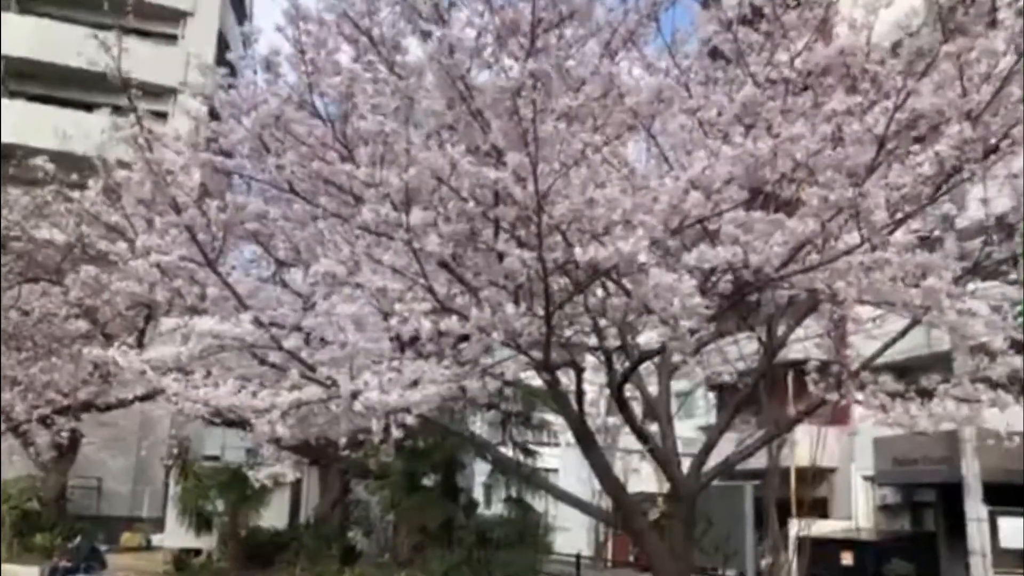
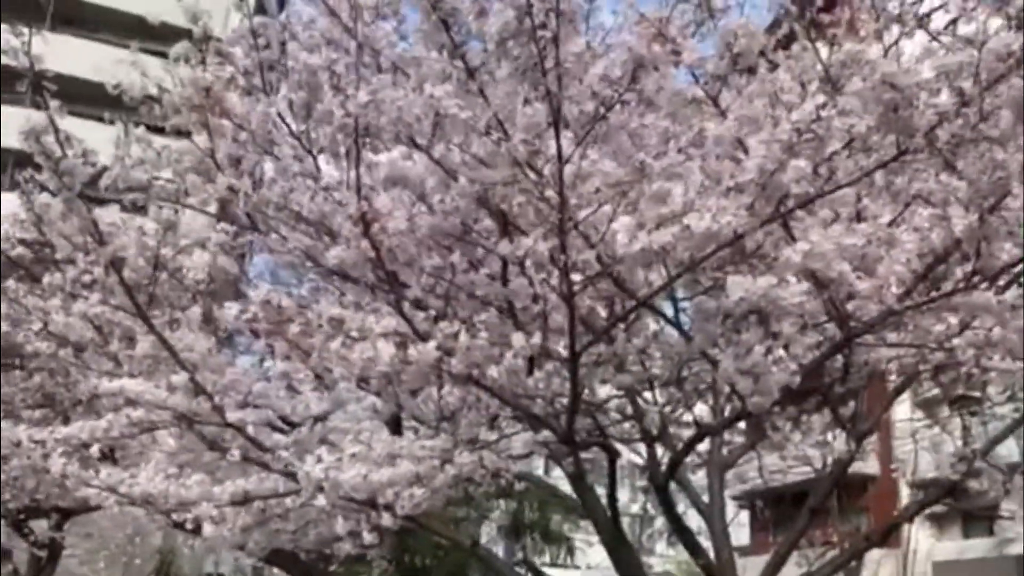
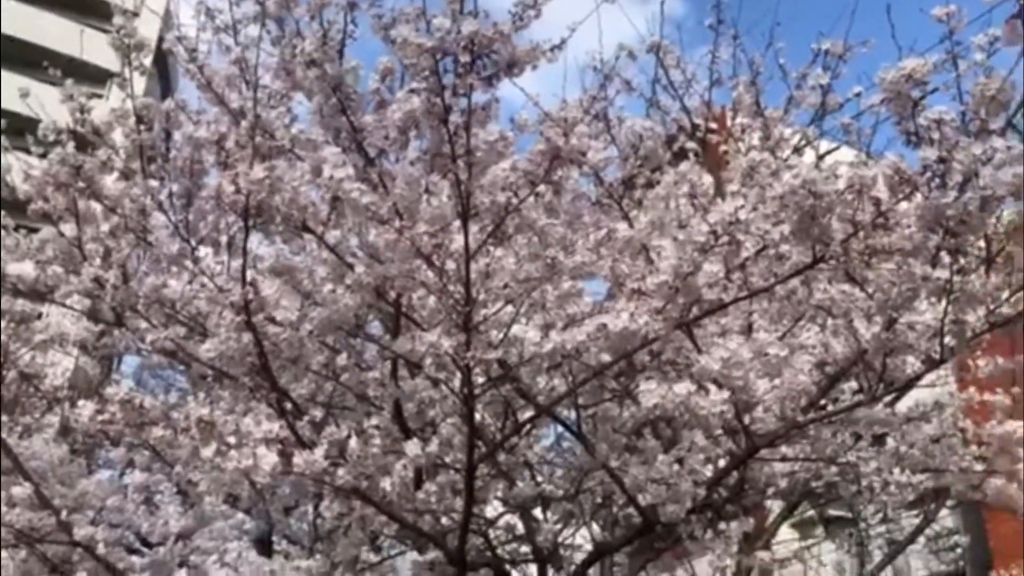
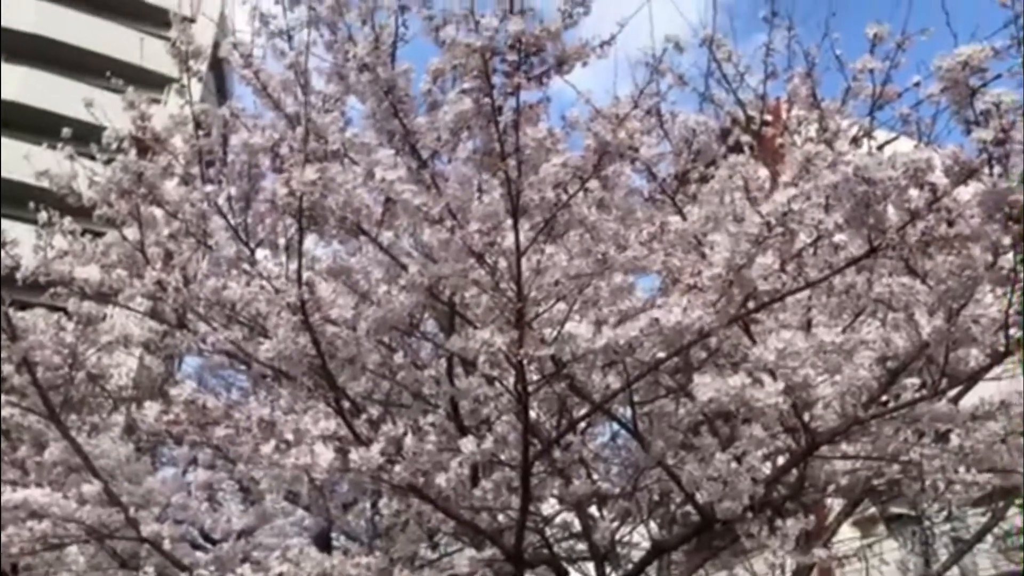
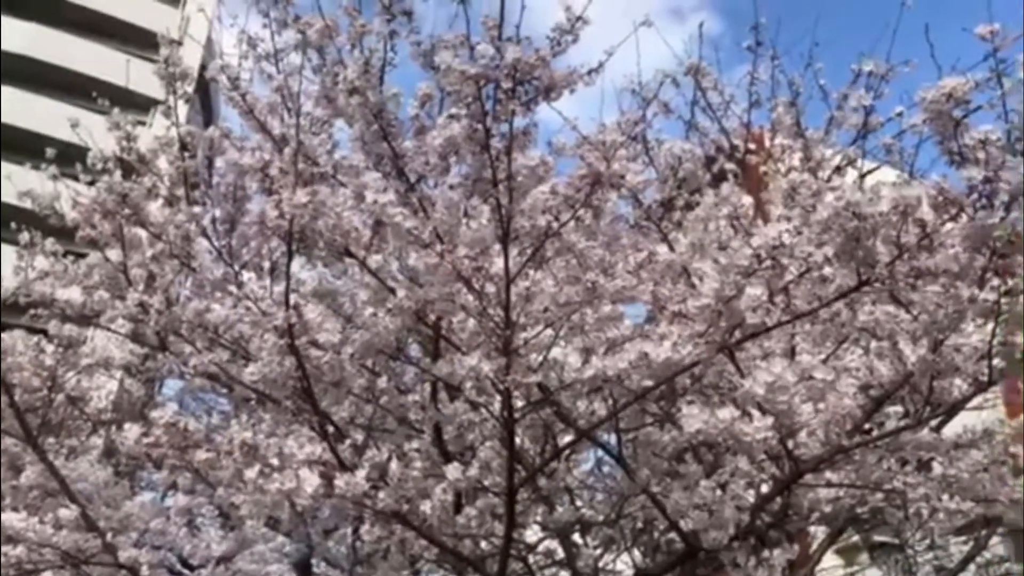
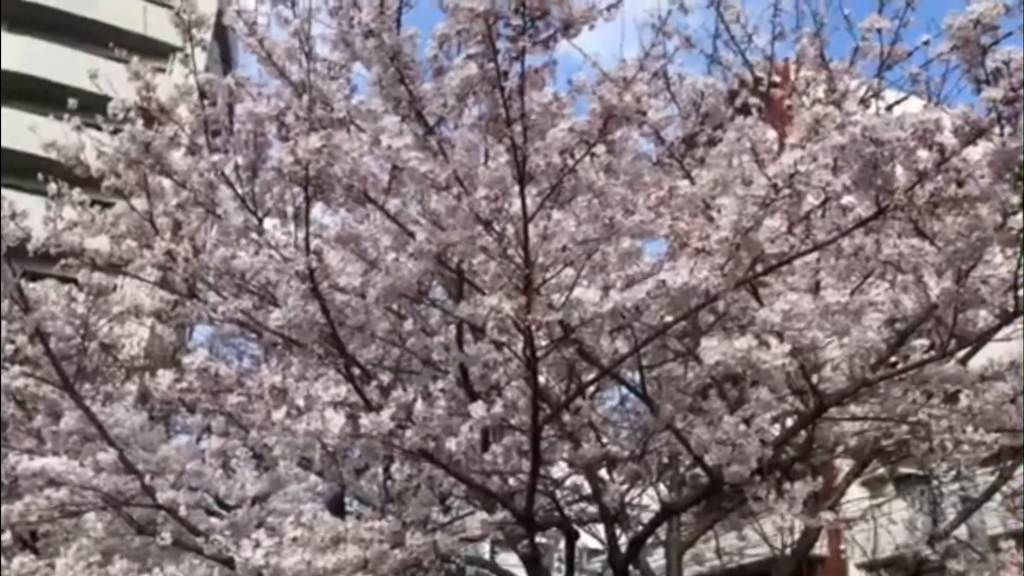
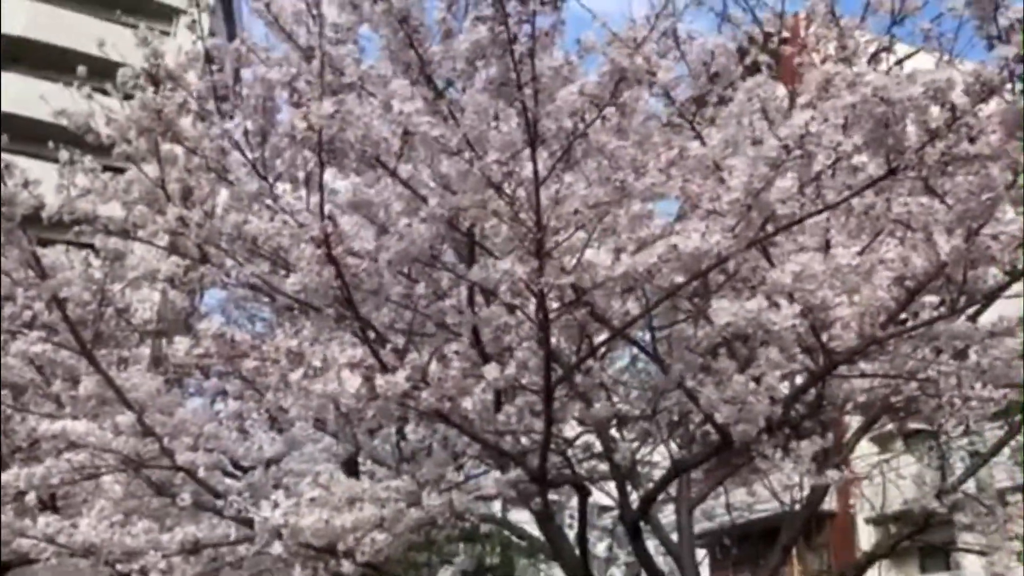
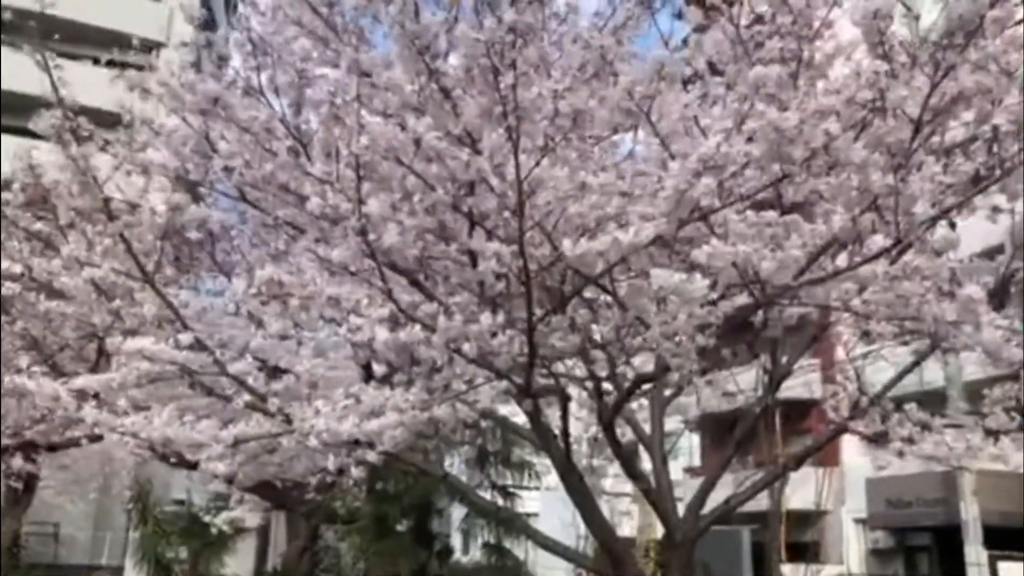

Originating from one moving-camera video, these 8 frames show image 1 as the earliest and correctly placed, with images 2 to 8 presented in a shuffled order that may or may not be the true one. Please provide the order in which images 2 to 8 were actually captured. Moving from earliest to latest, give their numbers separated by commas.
8, 2, 7, 6, 4, 5, 3
